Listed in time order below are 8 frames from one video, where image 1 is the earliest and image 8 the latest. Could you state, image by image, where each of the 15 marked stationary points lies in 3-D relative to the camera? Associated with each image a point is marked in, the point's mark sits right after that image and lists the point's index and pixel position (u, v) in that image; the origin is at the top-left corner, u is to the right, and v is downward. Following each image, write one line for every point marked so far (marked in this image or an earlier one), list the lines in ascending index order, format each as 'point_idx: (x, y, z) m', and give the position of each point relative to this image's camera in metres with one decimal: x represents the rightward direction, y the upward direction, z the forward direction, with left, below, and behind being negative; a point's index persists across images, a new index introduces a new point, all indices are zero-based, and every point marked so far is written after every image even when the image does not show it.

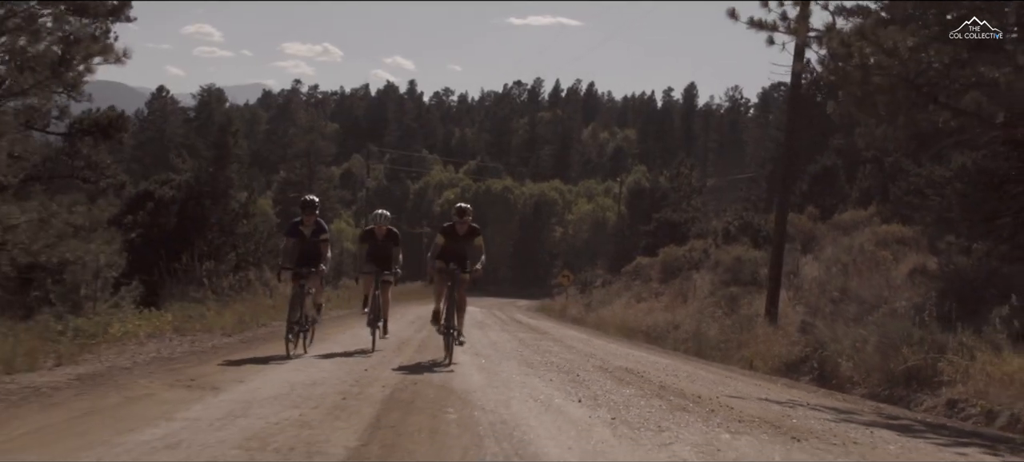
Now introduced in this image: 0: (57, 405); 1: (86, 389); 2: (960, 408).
0: (-2.2, -0.9, +5.6) m
1: (-2.2, -0.9, +6.1) m
2: (+4.2, -1.7, +10.7) m
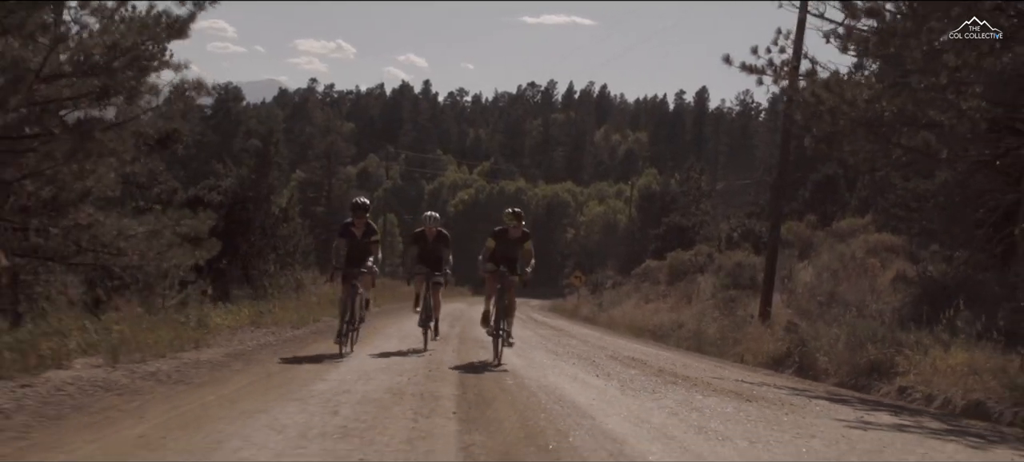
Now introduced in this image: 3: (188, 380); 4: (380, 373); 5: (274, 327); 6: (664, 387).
0: (-1.9, -1.0, +7.9) m
1: (-2.0, -1.0, +8.5) m
2: (+4.5, -1.8, +13.0) m
3: (-2.1, -1.0, +7.6) m
4: (-0.9, -1.0, +8.1) m
5: (-3.1, -1.2, +14.8) m
6: (+1.1, -1.2, +8.4) m
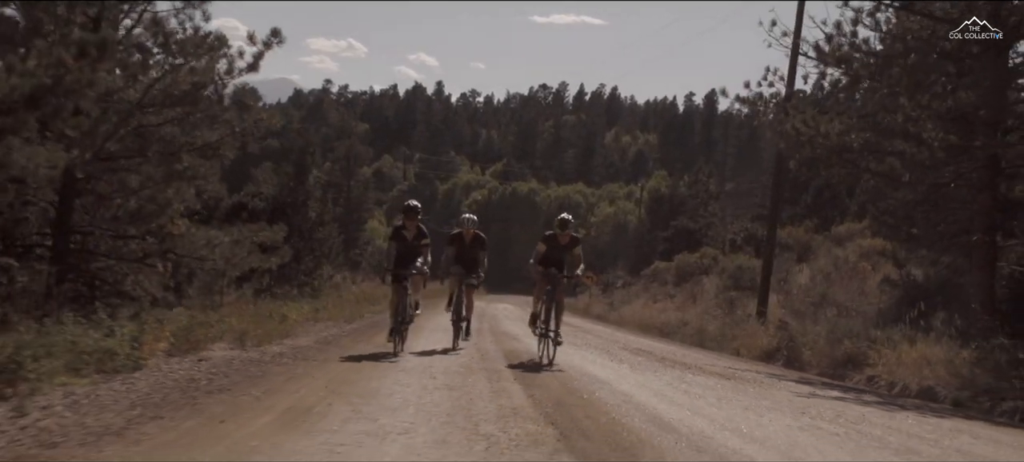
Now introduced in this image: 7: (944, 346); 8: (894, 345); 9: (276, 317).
0: (-1.6, -1.1, +10.3) m
1: (-1.7, -1.1, +10.8) m
2: (+4.9, -2.0, +15.2) m
3: (-1.8, -1.1, +9.9) m
4: (-0.6, -1.2, +10.4) m
5: (-2.7, -1.4, +17.2) m
6: (+1.4, -1.3, +10.7) m
7: (+5.8, -1.5, +15.0) m
8: (+5.6, -1.7, +16.5) m
9: (-2.8, -1.0, +13.6) m
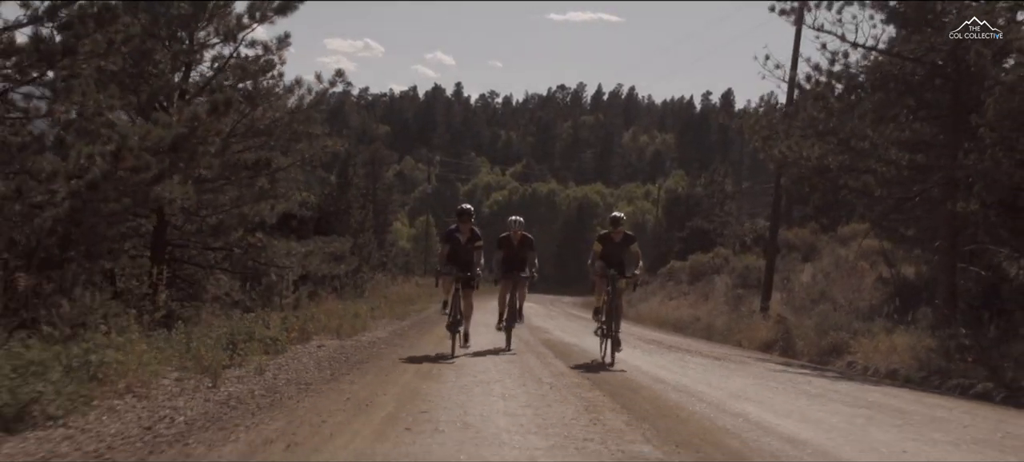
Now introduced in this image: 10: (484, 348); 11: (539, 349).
0: (-1.2, -1.3, +13.1) m
1: (-1.2, -1.3, +13.6) m
2: (+5.4, -2.1, +17.9) m
3: (-1.4, -1.3, +12.7) m
4: (-0.2, -1.3, +13.2) m
5: (-2.2, -1.5, +20.0) m
6: (+1.9, -1.5, +13.5) m
7: (+6.3, -1.6, +17.7) m
8: (+6.1, -1.8, +19.2) m
9: (-2.4, -1.2, +16.5) m
10: (-0.3, -1.3, +12.8) m
11: (+0.3, -1.3, +12.6) m
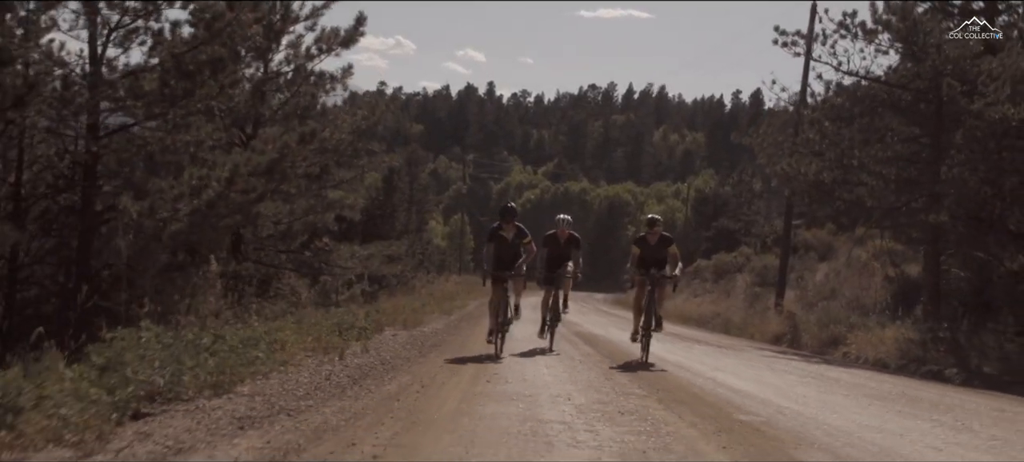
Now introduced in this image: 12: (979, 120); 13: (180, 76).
0: (-0.7, -1.4, +15.7) m
1: (-0.7, -1.4, +16.2) m
2: (+6.0, -2.2, +20.4) m
3: (-0.9, -1.4, +15.4) m
4: (+0.3, -1.5, +15.8) m
5: (-1.5, -1.6, +22.6) m
6: (+2.4, -1.6, +16.0) m
7: (+6.9, -1.8, +20.1) m
8: (+6.8, -1.9, +21.6) m
9: (-1.8, -1.3, +19.1) m
10: (+0.2, -1.5, +15.4) m
11: (+0.7, -1.4, +15.2) m
12: (+7.2, +1.7, +17.4) m
13: (-4.3, +2.0, +14.6) m
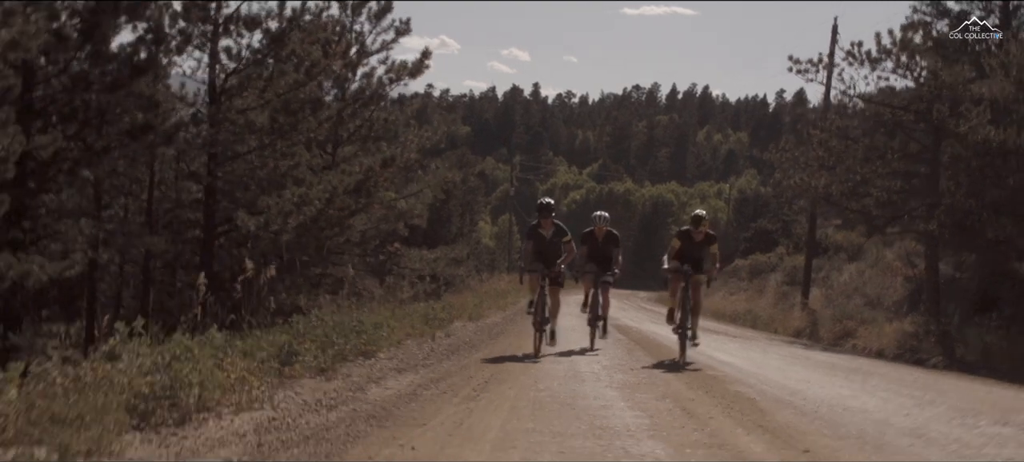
0: (+0.1, -1.6, +18.6) m
1: (+0.1, -1.6, +19.2) m
2: (+7.0, -2.3, +23.1) m
3: (-0.1, -1.5, +18.3) m
4: (+1.1, -1.6, +18.7) m
5: (-0.4, -1.8, +25.6) m
6: (+3.1, -1.7, +18.8) m
7: (+7.8, -1.9, +22.7) m
8: (+7.8, -2.0, +24.3) m
9: (-0.9, -1.5, +22.1) m
10: (+0.9, -1.6, +18.3) m
11: (+1.5, -1.6, +18.1) m
12: (+8.0, +1.6, +20.0) m
13: (-3.6, +1.9, +17.7) m
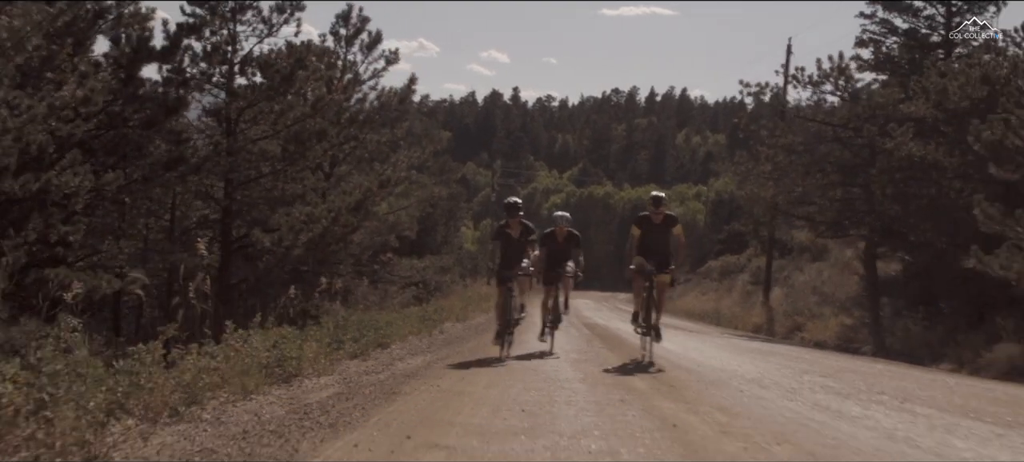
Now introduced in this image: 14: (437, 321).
0: (-0.2, -1.8, +21.3) m
1: (-0.2, -1.8, +21.8) m
2: (+6.6, -2.4, +25.8) m
3: (-0.4, -1.8, +21.0) m
4: (+0.8, -1.8, +21.3) m
5: (-0.8, -2.0, +28.2) m
6: (+2.8, -1.9, +21.5) m
7: (+7.5, -2.0, +25.5) m
8: (+7.4, -2.1, +27.0) m
9: (-1.2, -1.7, +24.7) m
10: (+0.6, -1.8, +21.0) m
11: (+1.2, -1.7, +20.8) m
12: (+7.6, +1.5, +22.8) m
13: (-3.9, +1.6, +20.3) m
14: (-1.3, -1.6, +19.5) m
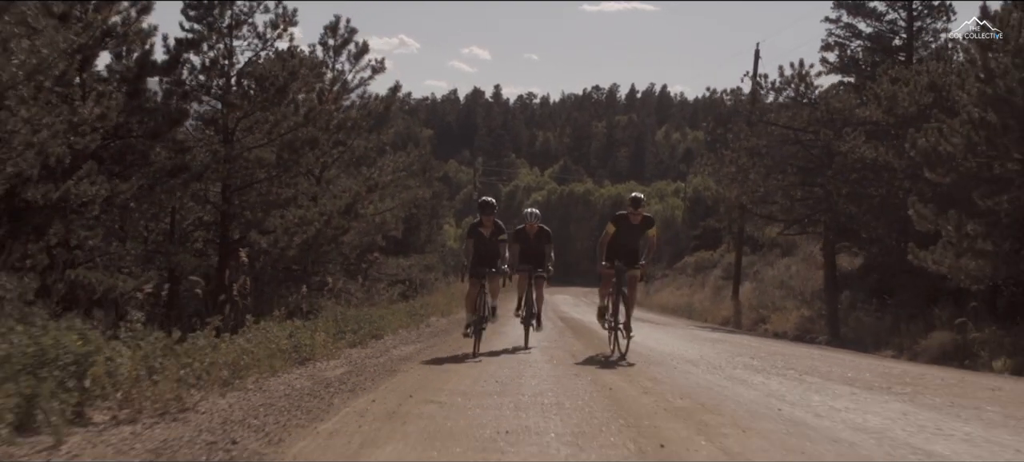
0: (-0.6, -1.8, +22.7) m
1: (-0.6, -1.8, +23.3) m
2: (+6.2, -2.4, +27.3) m
3: (-0.8, -1.8, +22.4) m
4: (+0.4, -1.8, +22.8) m
5: (-1.3, -2.0, +29.7) m
6: (+2.4, -1.9, +23.0) m
7: (+7.0, -1.9, +27.1) m
8: (+6.9, -2.0, +28.6) m
9: (-1.7, -1.7, +26.2) m
10: (+0.3, -1.8, +22.5) m
11: (+0.8, -1.7, +22.2) m
12: (+7.2, +1.6, +24.3) m
13: (-4.3, +1.5, +21.7) m
14: (-1.6, -1.6, +20.9) m
